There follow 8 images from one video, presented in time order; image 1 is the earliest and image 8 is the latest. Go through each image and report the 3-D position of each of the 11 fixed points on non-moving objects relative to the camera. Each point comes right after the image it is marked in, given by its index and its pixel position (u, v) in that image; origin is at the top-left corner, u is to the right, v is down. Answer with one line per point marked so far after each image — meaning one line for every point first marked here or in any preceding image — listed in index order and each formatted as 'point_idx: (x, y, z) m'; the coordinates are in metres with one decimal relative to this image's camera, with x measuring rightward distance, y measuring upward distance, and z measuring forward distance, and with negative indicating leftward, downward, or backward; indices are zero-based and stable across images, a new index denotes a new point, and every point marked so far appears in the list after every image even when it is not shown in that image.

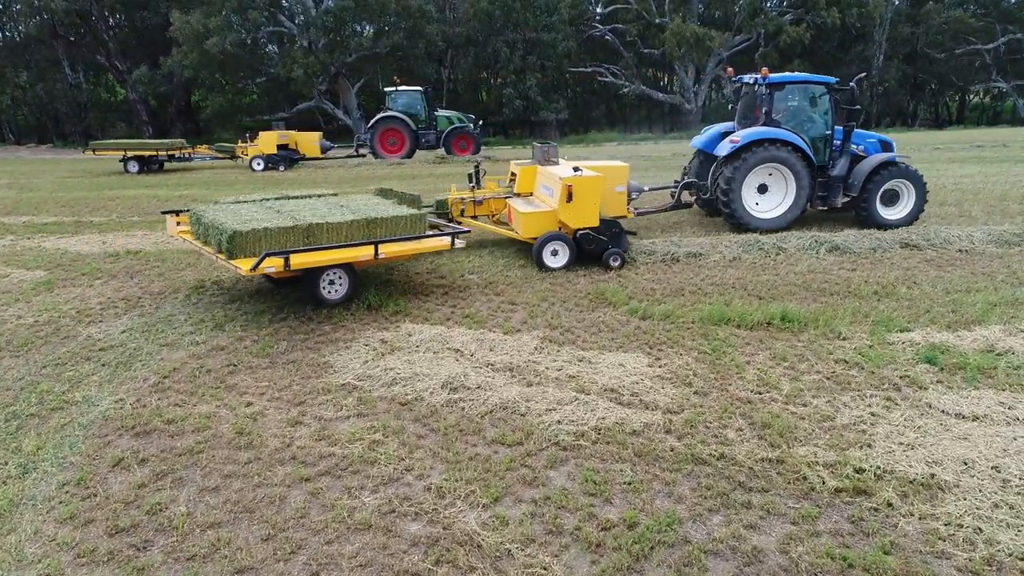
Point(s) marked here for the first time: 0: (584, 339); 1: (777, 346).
0: (+0.5, -0.3, +5.1) m
1: (+1.7, -0.4, +4.9) m
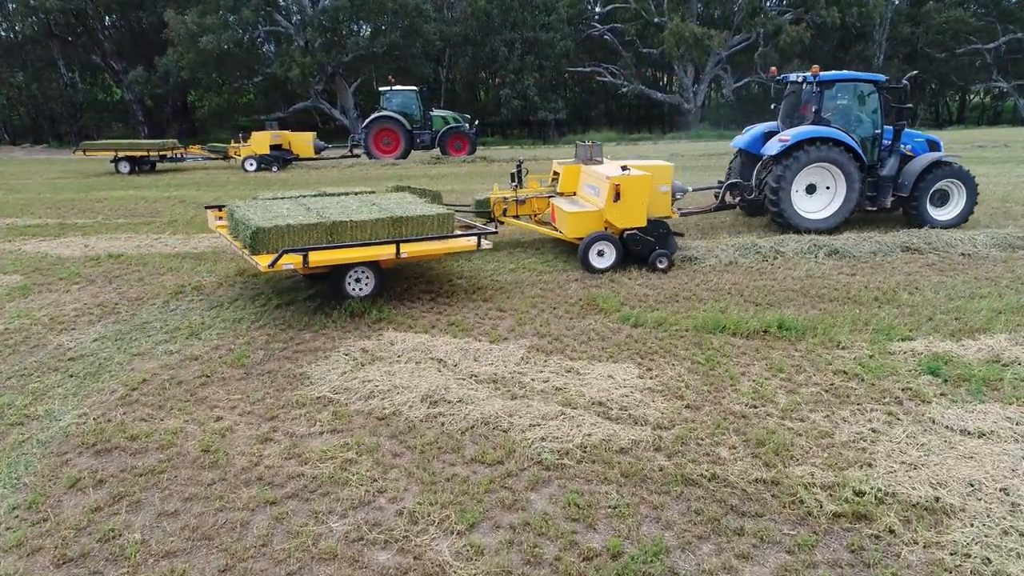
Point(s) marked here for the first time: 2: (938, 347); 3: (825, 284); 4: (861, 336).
0: (+0.5, -0.4, +4.9) m
1: (+1.7, -0.4, +4.7) m
2: (+2.7, -0.4, +4.7) m
3: (+2.6, 0.0, +6.2) m
4: (+2.3, -0.3, +5.0) m
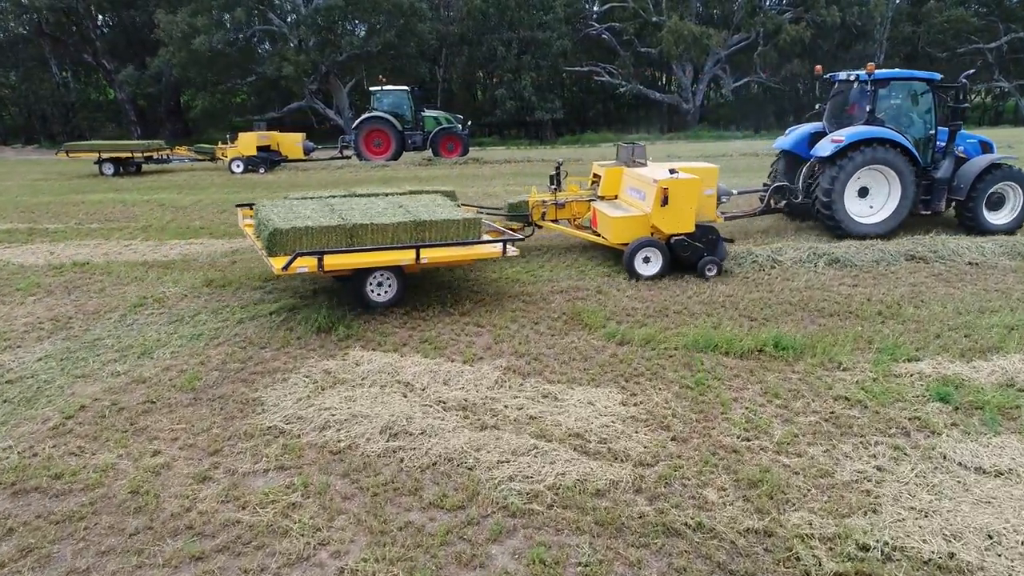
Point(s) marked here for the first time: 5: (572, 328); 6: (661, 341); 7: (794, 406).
0: (+0.3, -0.5, +4.5) m
1: (+1.5, -0.5, +4.3) m
2: (+2.6, -0.5, +4.4) m
3: (+2.5, -0.1, +5.8) m
4: (+2.2, -0.4, +4.6) m
5: (+0.4, -0.3, +5.2) m
6: (+1.0, -0.4, +4.9) m
7: (+1.5, -0.6, +4.0) m
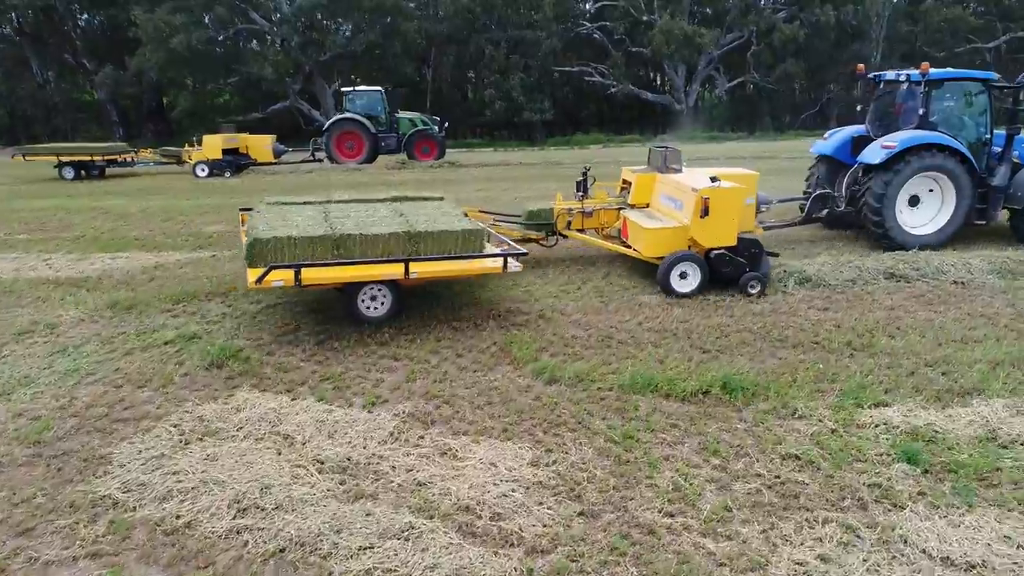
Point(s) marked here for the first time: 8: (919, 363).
0: (-0.2, -0.7, +3.9) m
1: (+1.0, -0.7, +3.7) m
2: (+2.1, -0.7, +3.7) m
3: (+2.0, -0.2, +5.2) m
4: (+1.7, -0.6, +4.0) m
5: (-0.1, -0.5, +4.6) m
6: (+0.5, -0.5, +4.3) m
7: (+1.0, -0.8, +3.4) m
8: (+2.5, -0.5, +4.5) m
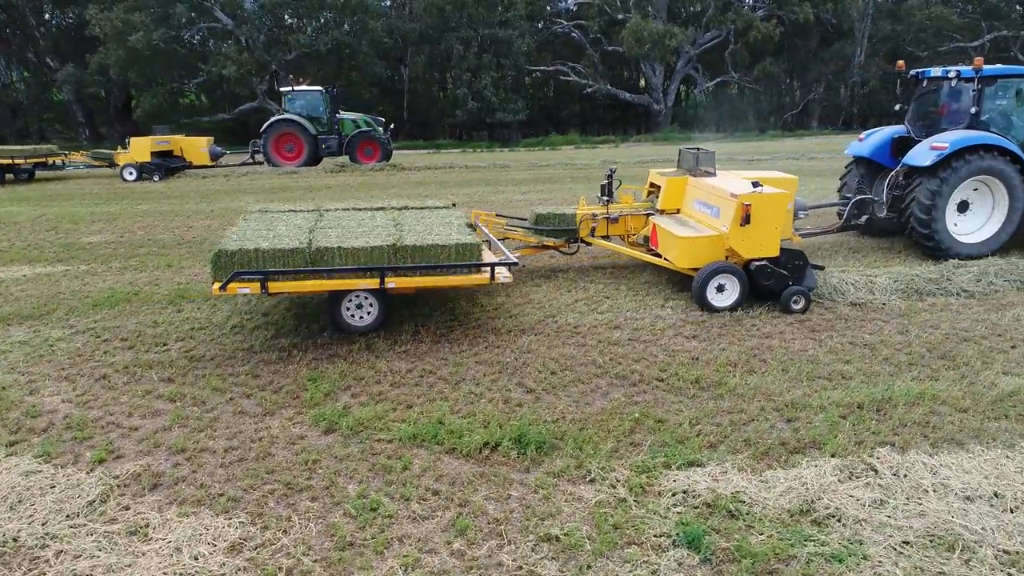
0: (-1.4, -0.8, +3.3) m
1: (-0.2, -0.9, +3.1) m
2: (+0.9, -0.8, +3.1) m
3: (+0.8, -0.4, +4.6) m
4: (+0.5, -0.8, +3.4) m
5: (-1.2, -0.6, +4.0) m
6: (-0.6, -0.7, +3.7) m
7: (-0.1, -1.0, +2.8) m
8: (+1.3, -0.6, +3.9) m
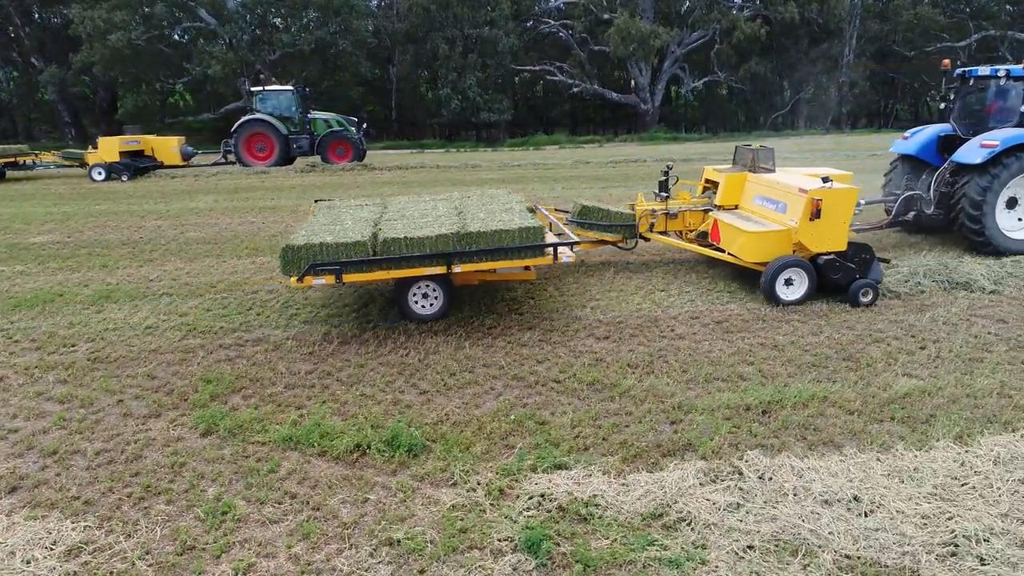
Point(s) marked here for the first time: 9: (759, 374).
0: (-1.9, -0.8, +3.3) m
1: (-0.7, -0.9, +3.0) m
2: (+0.3, -0.8, +3.1) m
3: (+0.2, -0.4, +4.6) m
4: (-0.1, -0.8, +3.3) m
5: (-1.8, -0.6, +4.0) m
6: (-1.2, -0.7, +3.6) m
7: (-0.7, -1.0, +2.7) m
8: (+0.7, -0.6, +3.8) m
9: (+1.5, -0.5, +4.3) m
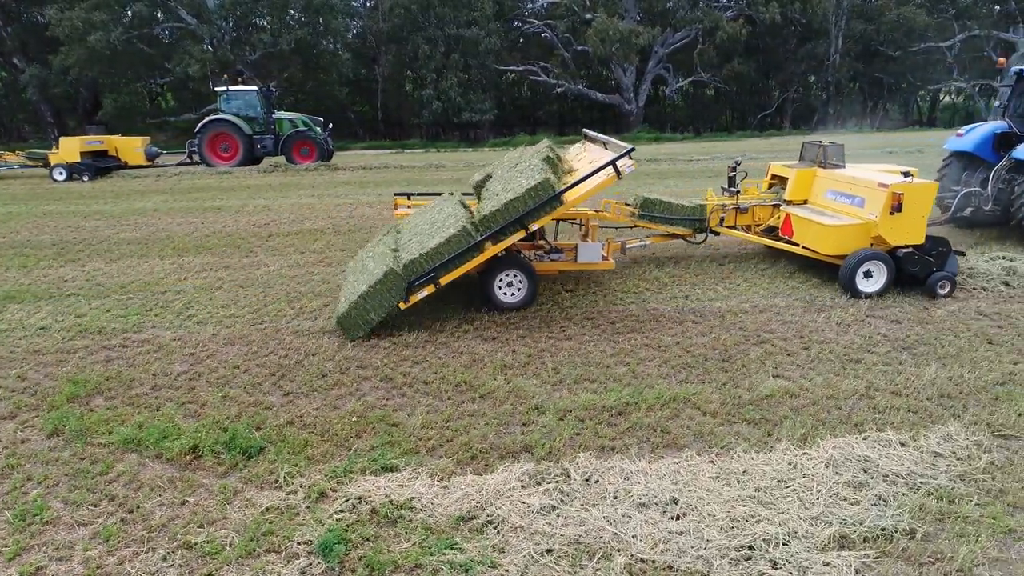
0: (-2.7, -0.8, +3.2) m
1: (-1.5, -0.9, +3.0) m
2: (-0.4, -0.8, +3.1) m
3: (-0.5, -0.4, +4.5) m
4: (-0.8, -0.8, +3.3) m
5: (-2.6, -0.6, +3.9) m
6: (-2.0, -0.7, +3.6) m
7: (-1.5, -1.0, +2.7) m
8: (0.0, -0.6, +3.8) m
9: (+0.8, -0.5, +4.3) m
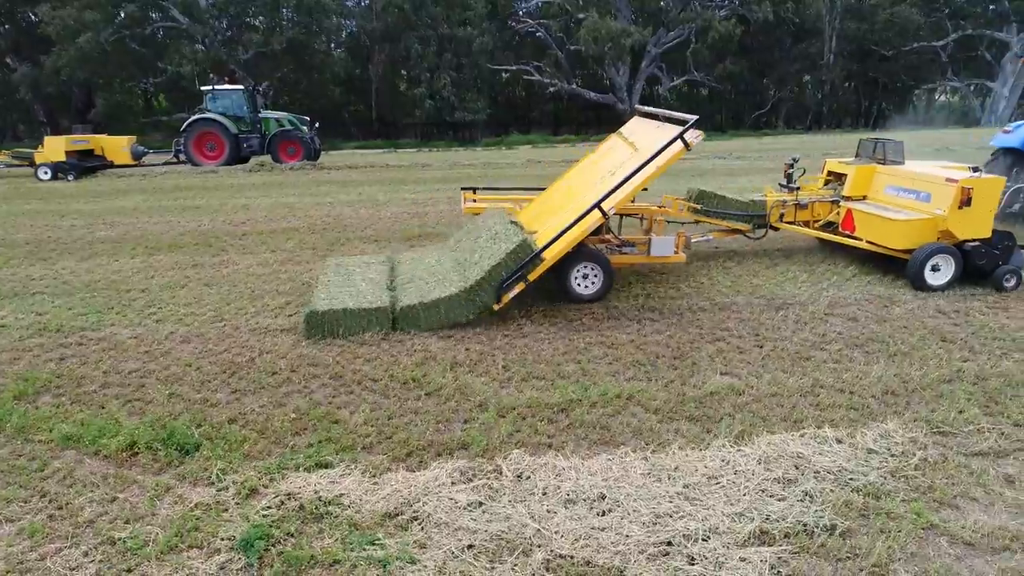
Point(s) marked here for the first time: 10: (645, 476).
0: (-3.0, -0.8, +3.3) m
1: (-1.8, -0.9, +3.0) m
2: (-0.7, -0.8, +3.1) m
3: (-0.8, -0.4, +4.5) m
4: (-1.1, -0.8, +3.3) m
5: (-2.8, -0.6, +4.0) m
6: (-2.3, -0.7, +3.6) m
7: (-1.8, -1.0, +2.7) m
8: (-0.3, -0.6, +3.8) m
9: (+0.5, -0.5, +4.3) m
10: (+0.6, -0.8, +3.1) m
